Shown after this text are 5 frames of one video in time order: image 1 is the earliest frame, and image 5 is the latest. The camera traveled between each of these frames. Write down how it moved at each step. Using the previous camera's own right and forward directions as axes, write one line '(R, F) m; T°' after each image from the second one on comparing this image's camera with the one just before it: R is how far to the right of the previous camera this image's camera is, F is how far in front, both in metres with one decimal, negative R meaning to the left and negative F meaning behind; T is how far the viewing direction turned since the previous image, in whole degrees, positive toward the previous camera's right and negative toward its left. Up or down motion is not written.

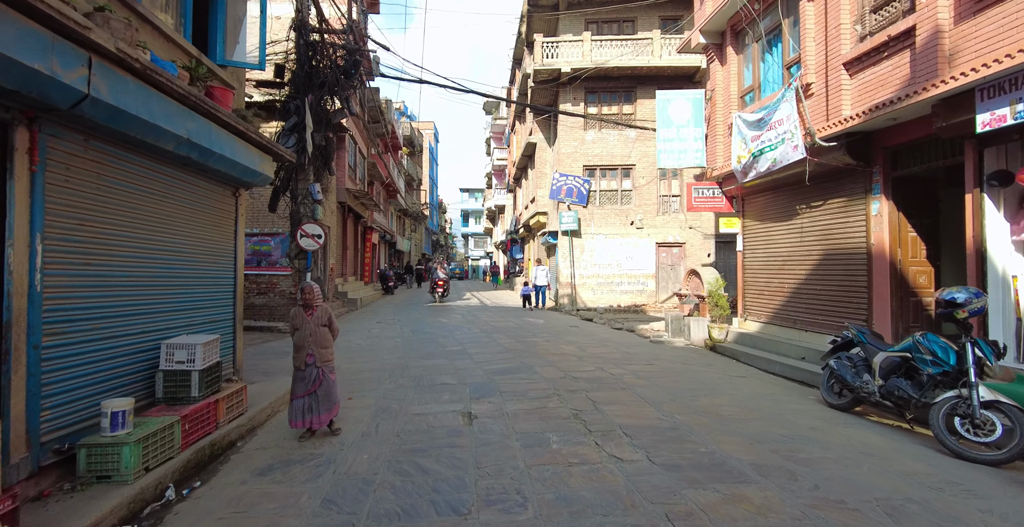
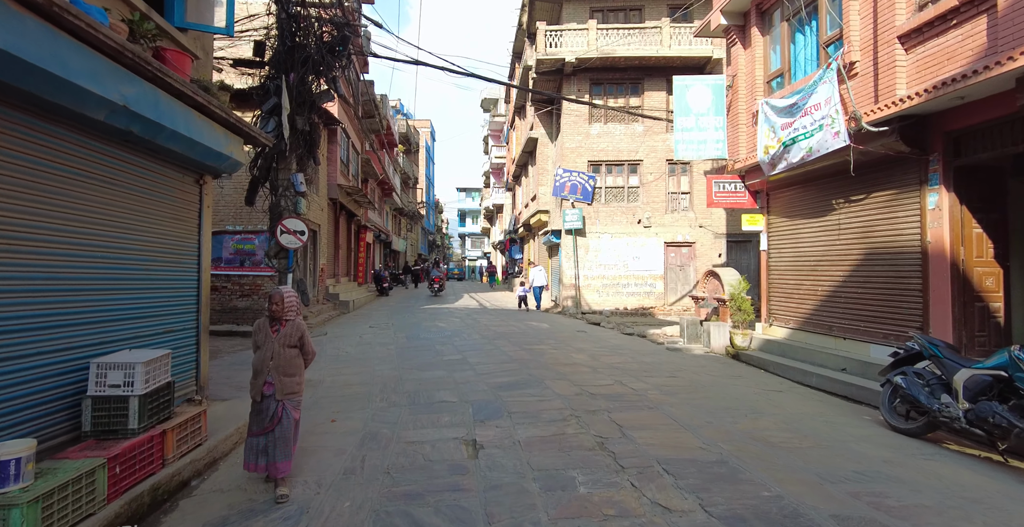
(-0.1, +0.8) m; 0°
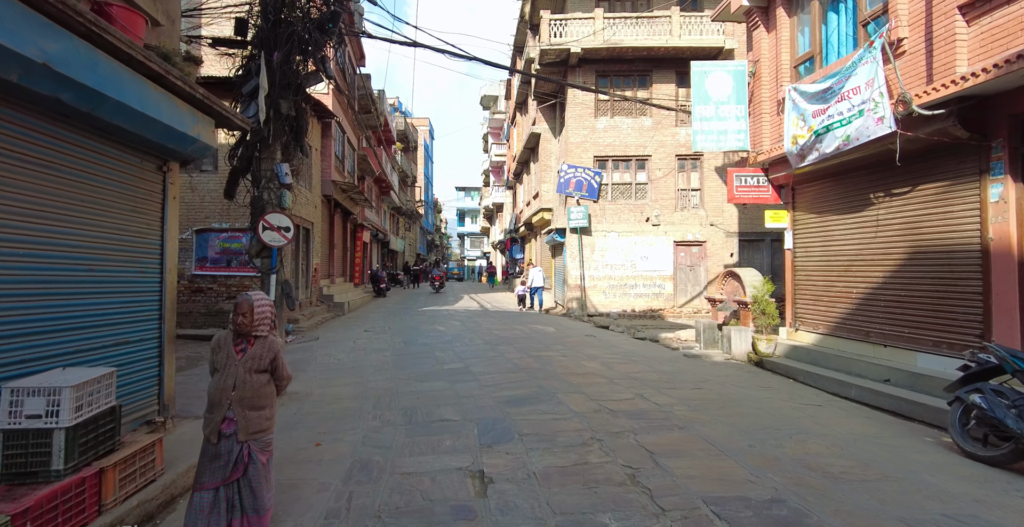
(-0.1, +0.7) m; 0°
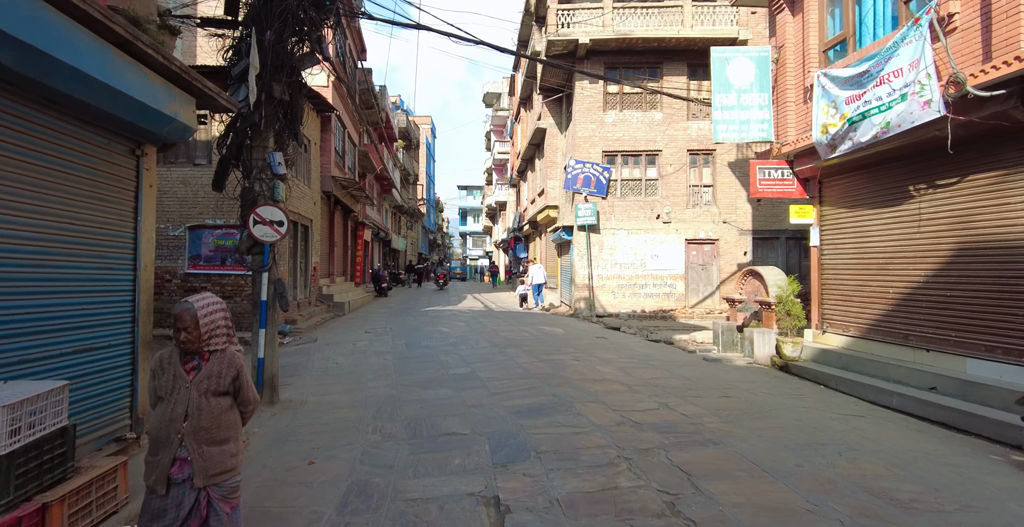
(-0.1, +0.5) m; 0°
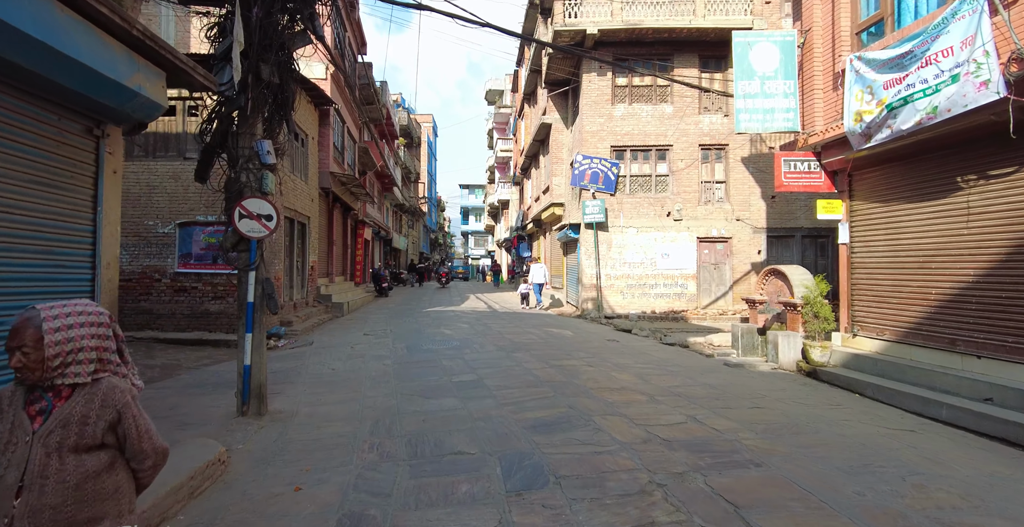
(-0.1, +0.5) m; 0°
